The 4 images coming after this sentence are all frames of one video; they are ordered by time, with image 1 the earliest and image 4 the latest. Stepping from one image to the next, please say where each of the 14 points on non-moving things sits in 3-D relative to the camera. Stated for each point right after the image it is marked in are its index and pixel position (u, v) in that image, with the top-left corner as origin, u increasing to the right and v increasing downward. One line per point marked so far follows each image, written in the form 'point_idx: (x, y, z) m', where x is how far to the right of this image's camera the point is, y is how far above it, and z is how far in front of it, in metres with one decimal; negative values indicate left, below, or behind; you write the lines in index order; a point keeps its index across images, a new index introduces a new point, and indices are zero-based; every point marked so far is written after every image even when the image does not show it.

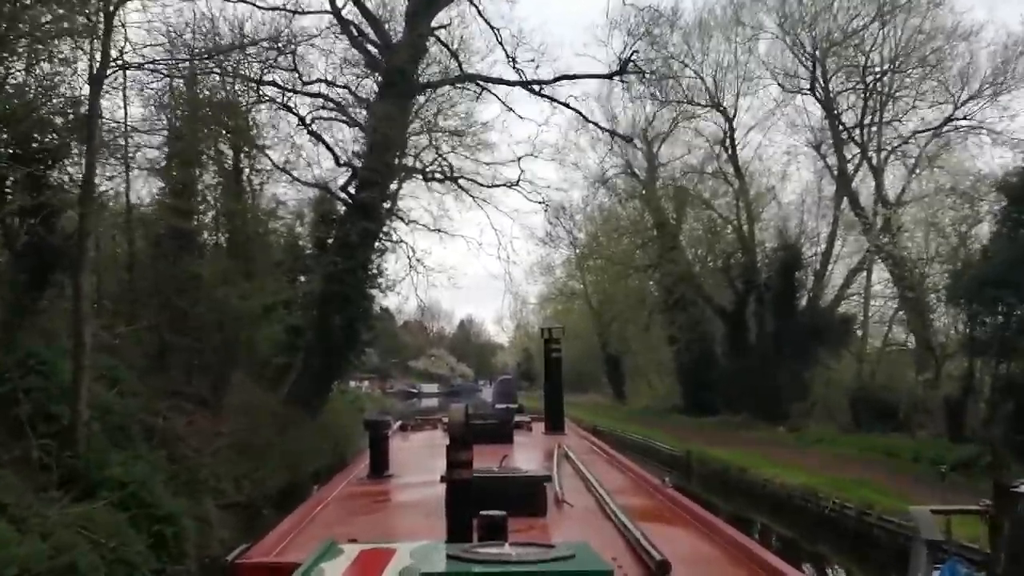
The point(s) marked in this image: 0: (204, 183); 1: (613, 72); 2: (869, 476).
0: (-4.2, +1.5, +13.4) m
1: (+1.4, +3.0, +13.4) m
2: (+4.2, -2.2, +11.3) m
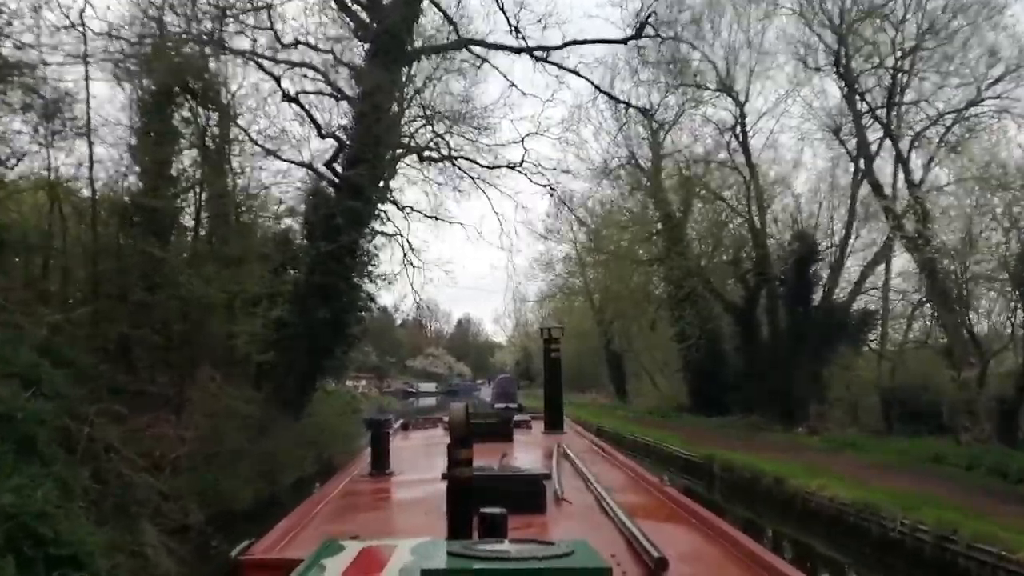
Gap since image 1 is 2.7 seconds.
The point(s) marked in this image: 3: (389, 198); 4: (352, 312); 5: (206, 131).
0: (-4.2, +1.7, +12.2) m
1: (+1.4, +3.1, +12.3) m
2: (+4.2, -2.1, +10.2) m
3: (-1.8, +1.4, +14.1) m
4: (-2.2, -0.3, +13.6) m
5: (-3.9, +2.0, +12.5) m
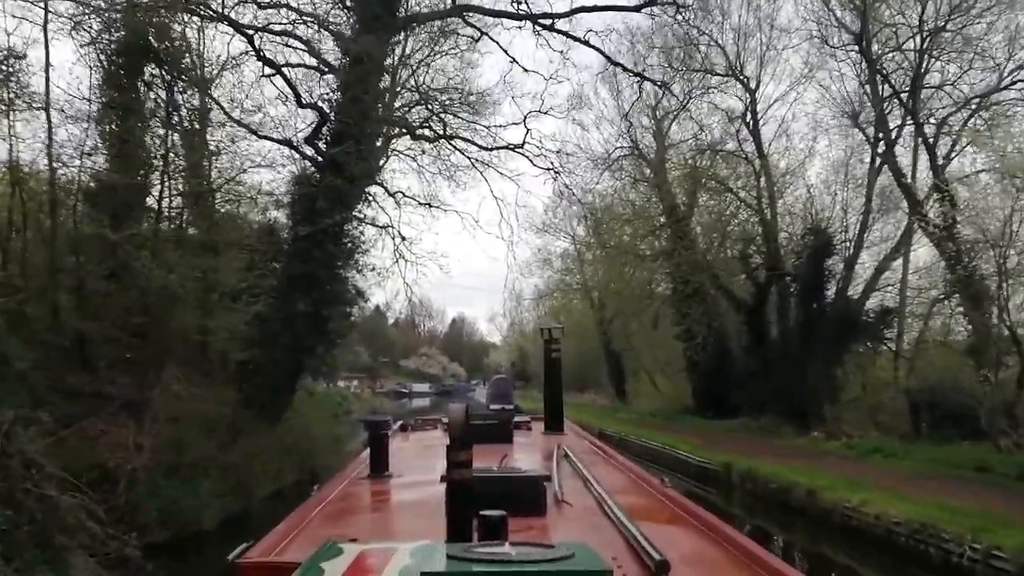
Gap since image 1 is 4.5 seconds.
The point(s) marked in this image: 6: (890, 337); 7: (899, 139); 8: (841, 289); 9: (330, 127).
0: (-4.2, +1.7, +11.3) m
1: (+1.4, +3.2, +11.4) m
2: (+4.2, -2.0, +9.3) m
3: (-1.8, +1.5, +13.2) m
4: (-2.2, -0.2, +12.6) m
5: (-3.9, +2.1, +11.5) m
6: (+7.4, -0.9, +19.0) m
7: (+6.8, +2.7, +17.1) m
8: (+6.6, 0.0, +19.5) m
9: (-2.3, +2.1, +12.5) m
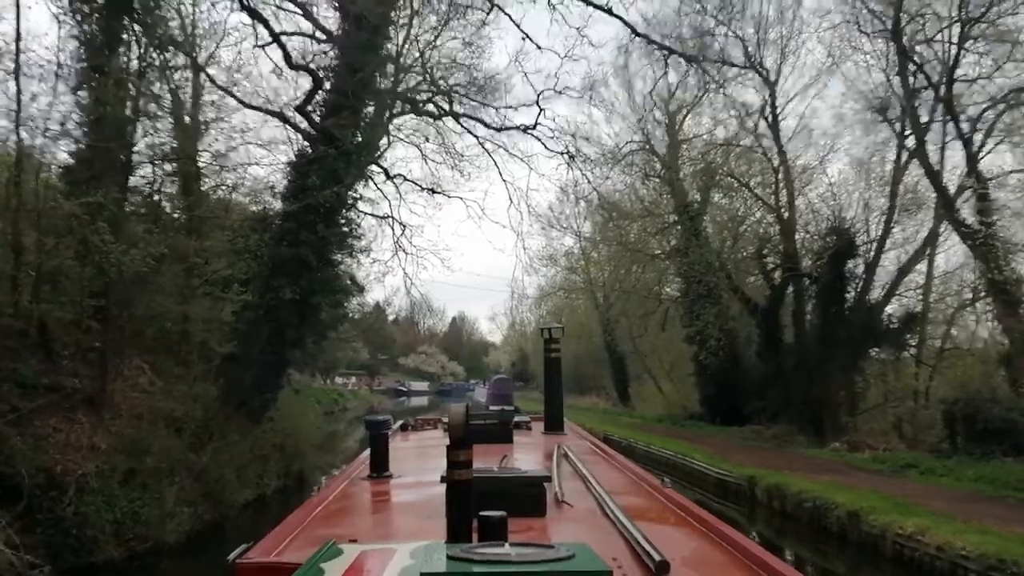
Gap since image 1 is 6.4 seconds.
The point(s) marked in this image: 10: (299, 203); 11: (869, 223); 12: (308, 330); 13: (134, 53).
0: (-4.0, +1.9, +10.4) m
1: (+1.6, +3.3, +10.5) m
2: (+4.3, -2.0, +8.4) m
3: (-1.7, +1.6, +12.3) m
4: (-2.2, -0.1, +11.7) m
5: (-3.7, +2.2, +10.6) m
6: (+7.5, -1.0, +18.2) m
7: (+7.0, +2.6, +16.2) m
8: (+6.6, -0.1, +18.6) m
9: (-2.2, +2.2, +11.6) m
10: (-2.4, +0.9, +11.4) m
11: (+6.8, +1.2, +18.6) m
12: (-2.4, -0.6, +11.9) m
13: (-4.2, +2.6, +10.7) m
